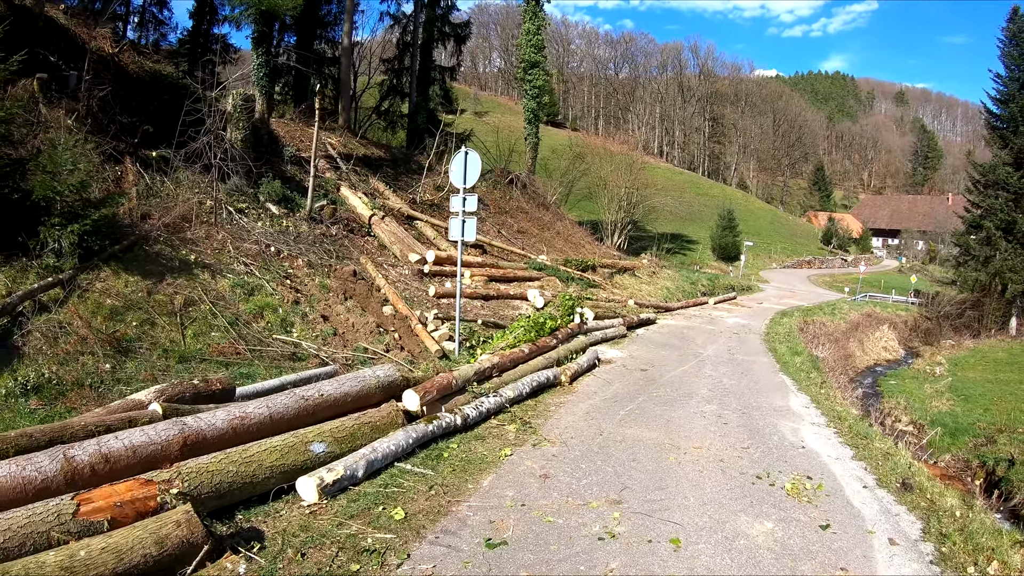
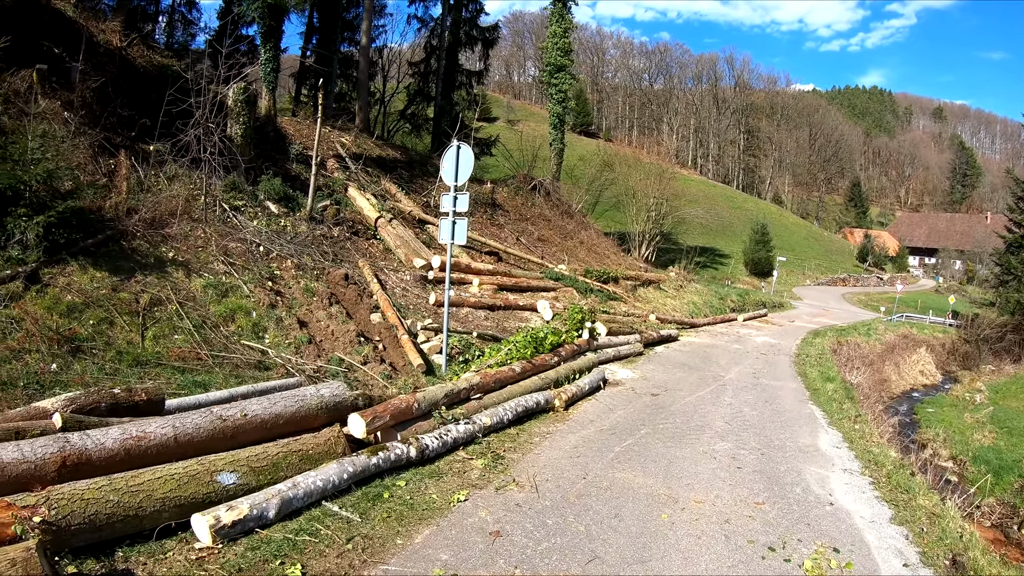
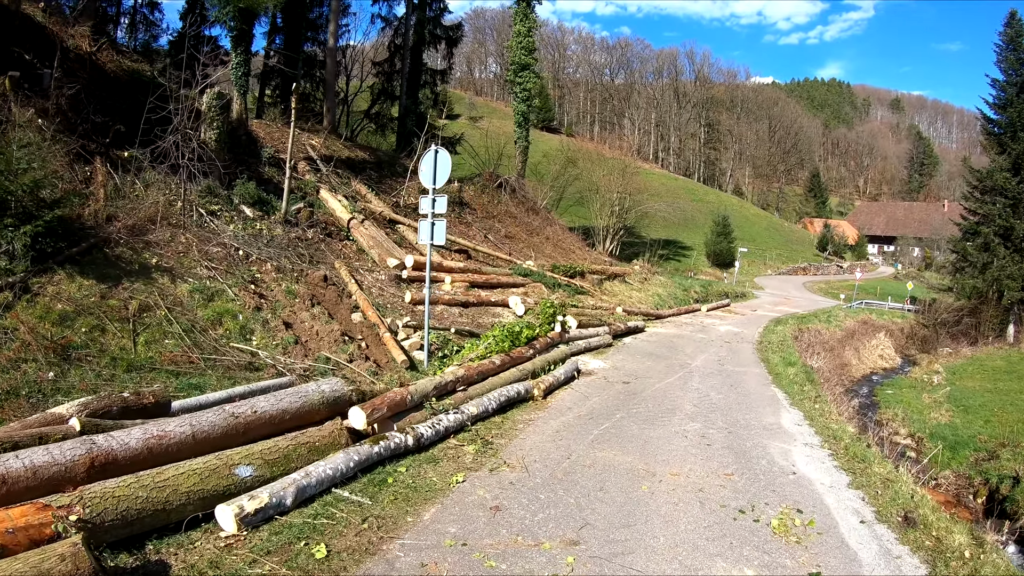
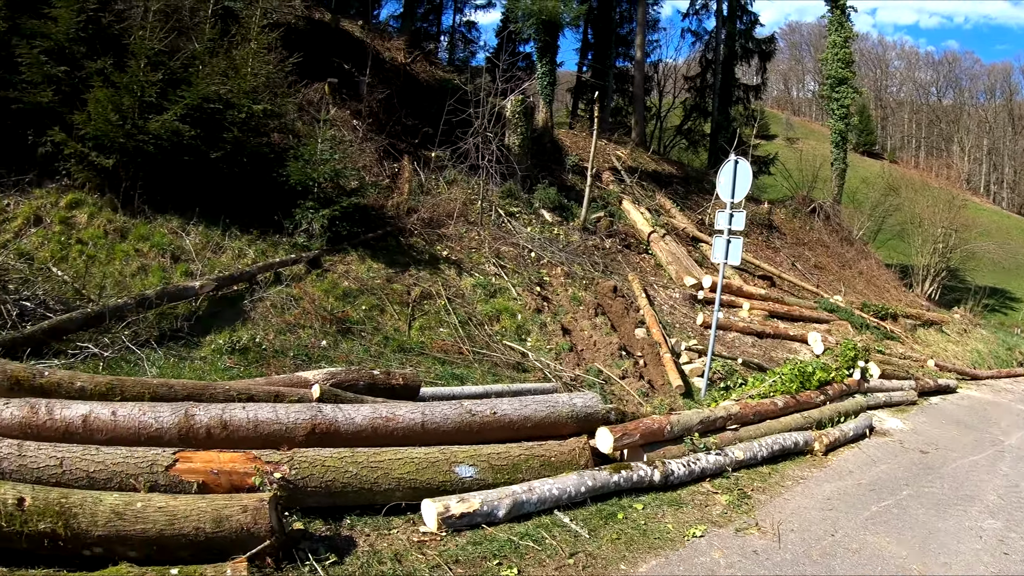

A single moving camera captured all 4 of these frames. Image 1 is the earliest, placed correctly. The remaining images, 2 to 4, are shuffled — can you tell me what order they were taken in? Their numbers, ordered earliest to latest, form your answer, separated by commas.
3, 2, 4
